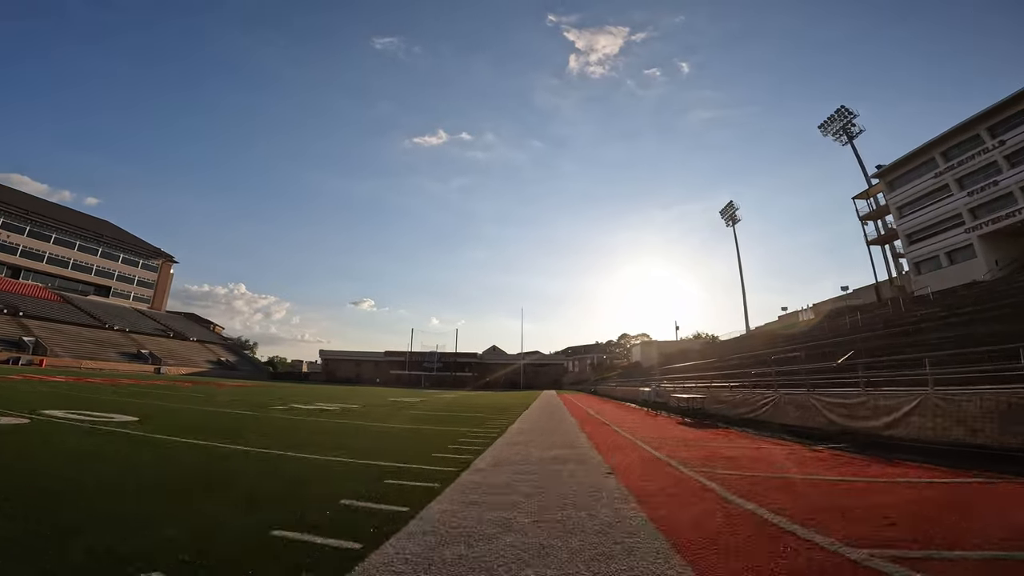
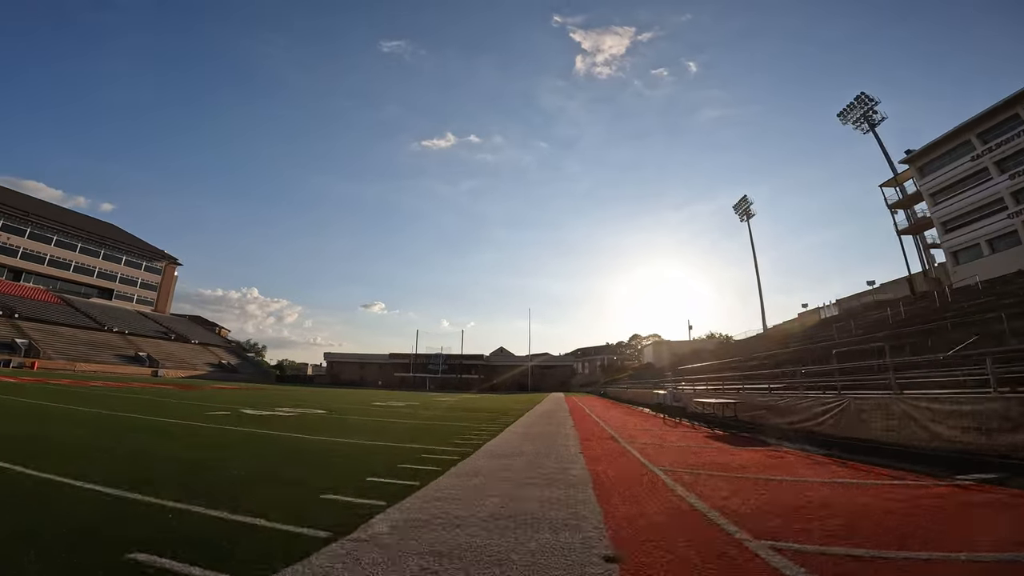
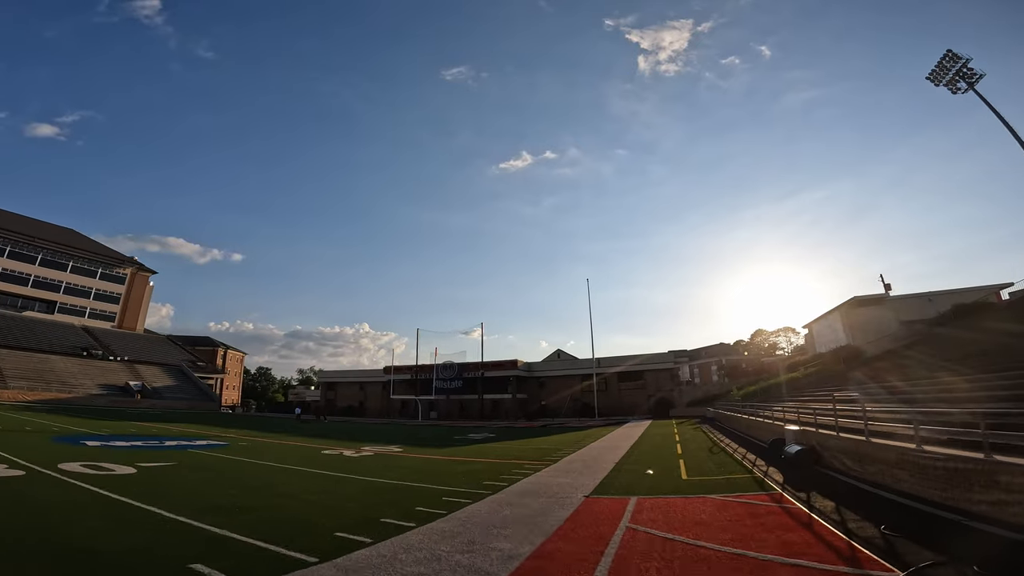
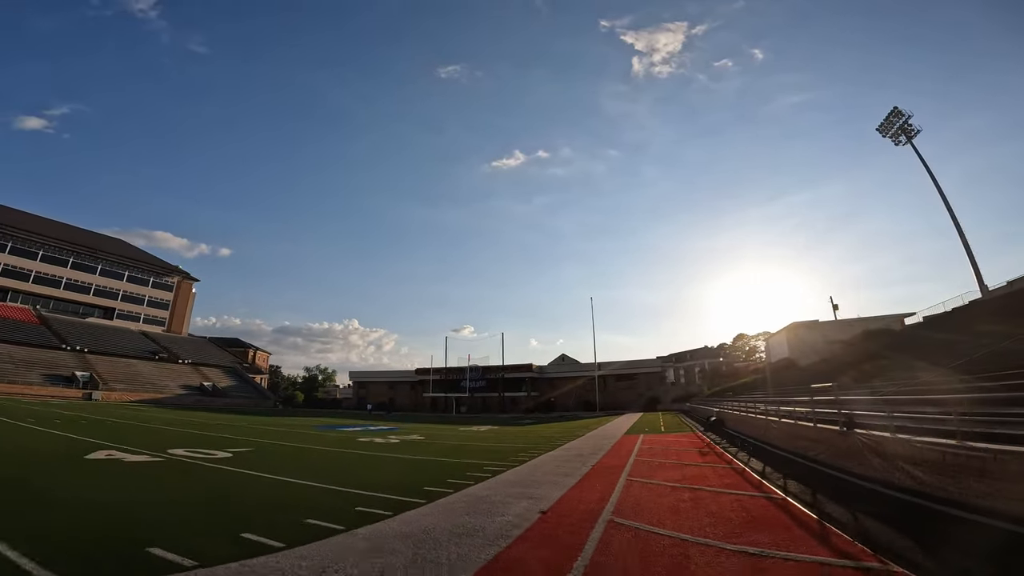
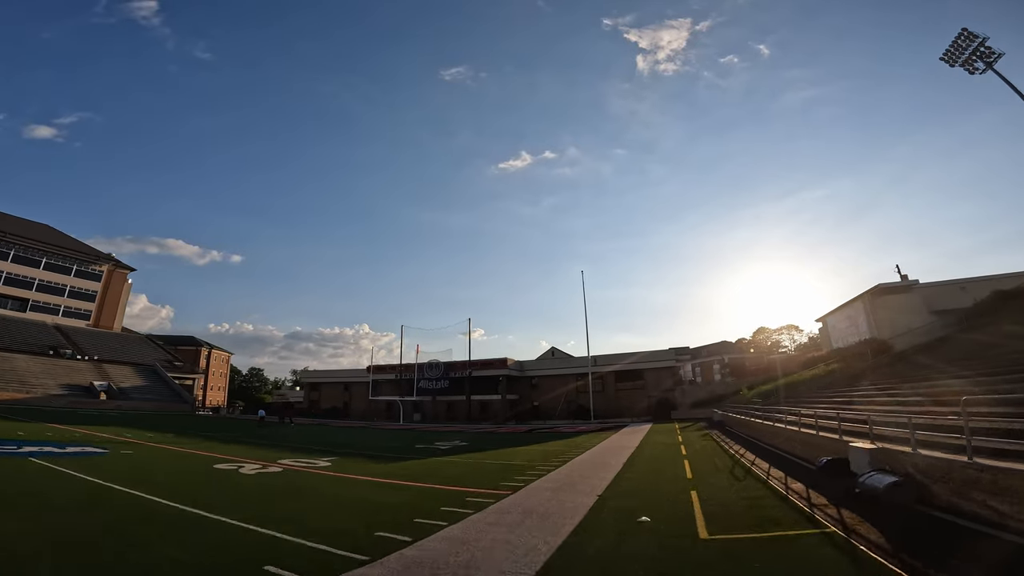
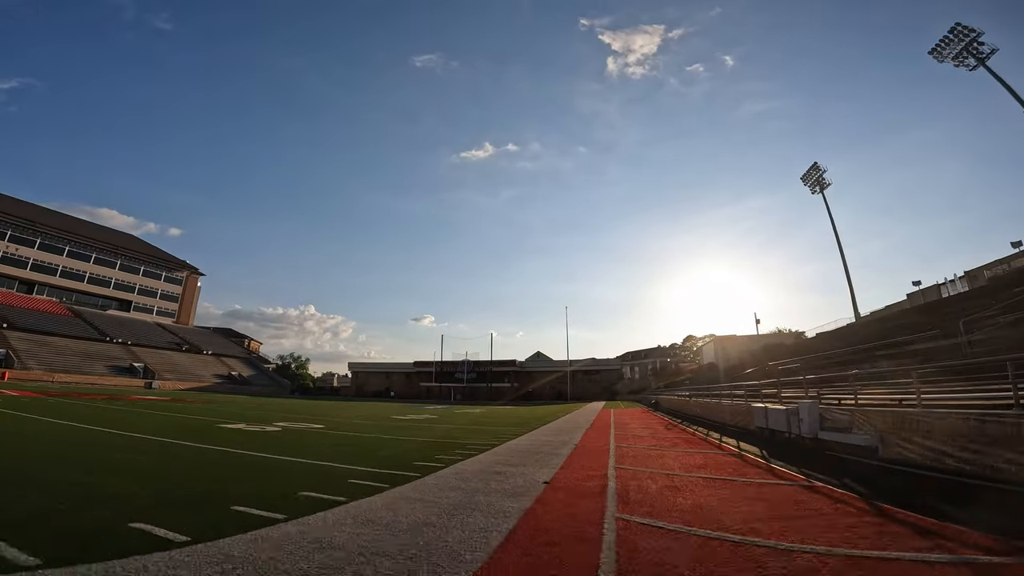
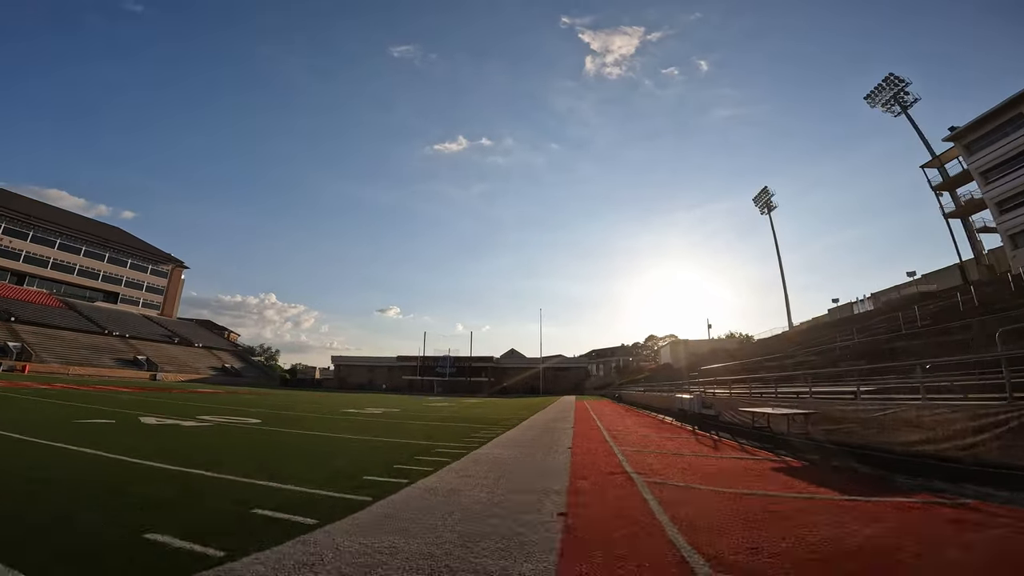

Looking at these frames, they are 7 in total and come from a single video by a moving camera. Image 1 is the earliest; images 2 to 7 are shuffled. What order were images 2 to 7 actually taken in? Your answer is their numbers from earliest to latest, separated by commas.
2, 7, 6, 4, 3, 5
